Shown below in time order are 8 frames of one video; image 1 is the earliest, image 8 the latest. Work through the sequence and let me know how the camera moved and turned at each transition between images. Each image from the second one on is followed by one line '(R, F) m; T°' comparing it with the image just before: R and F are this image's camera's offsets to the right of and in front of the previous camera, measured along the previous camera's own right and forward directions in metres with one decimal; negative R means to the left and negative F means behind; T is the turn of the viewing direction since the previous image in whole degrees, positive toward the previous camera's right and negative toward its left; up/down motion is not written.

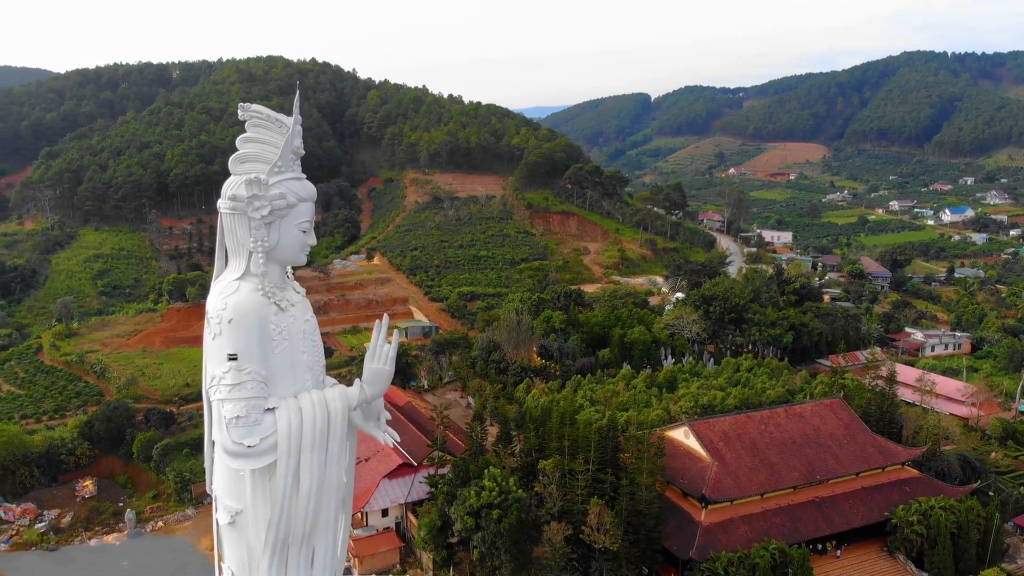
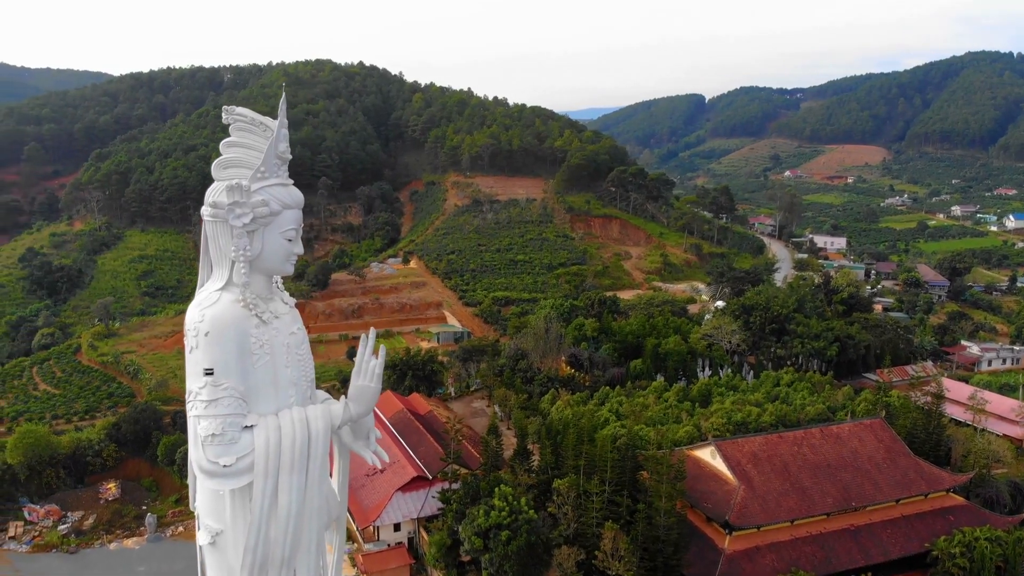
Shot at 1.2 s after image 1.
(+0.7, +0.6) m; -4°
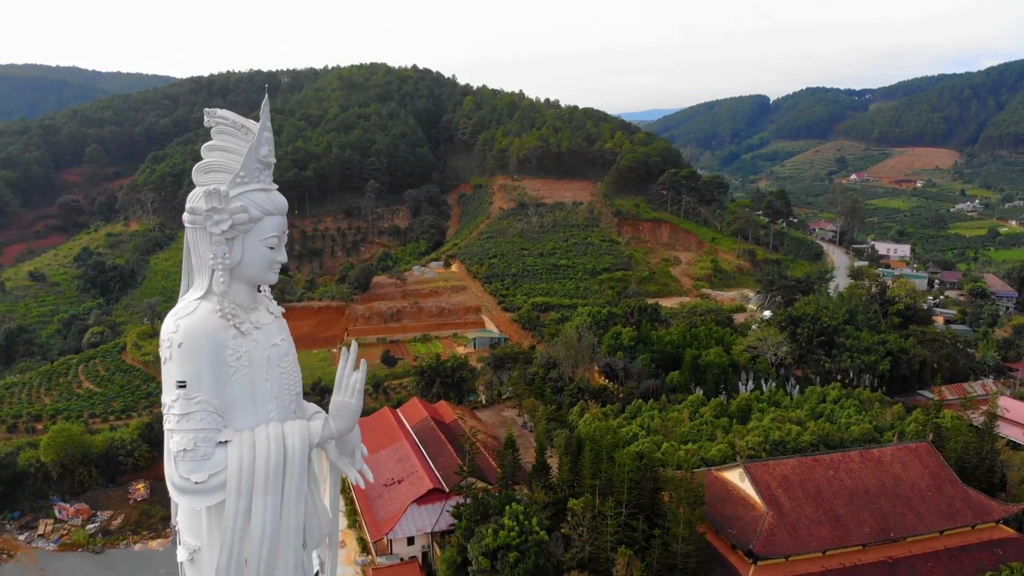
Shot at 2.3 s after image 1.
(+0.8, +0.6) m; -4°
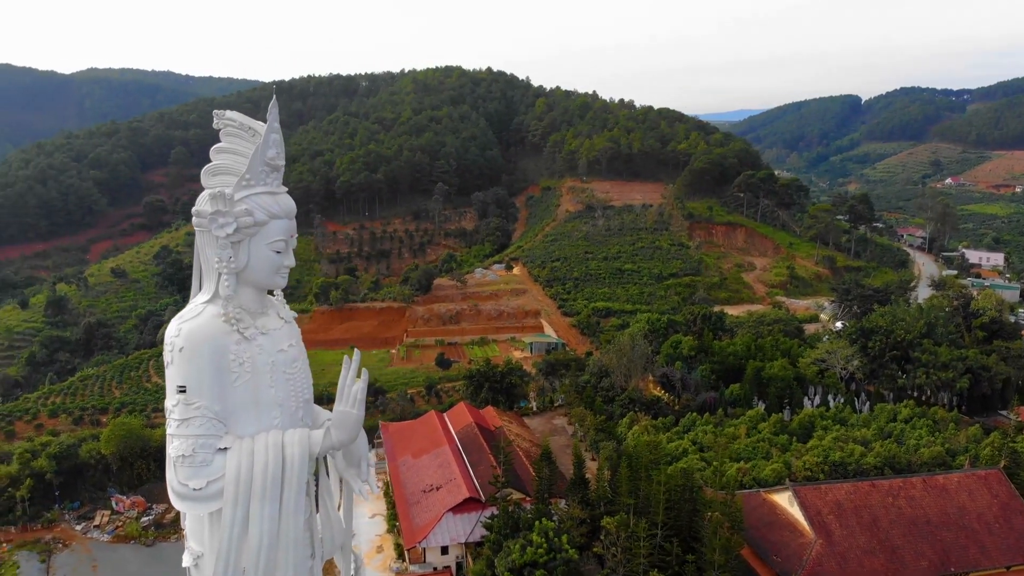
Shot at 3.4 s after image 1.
(+0.7, +0.5) m; -6°
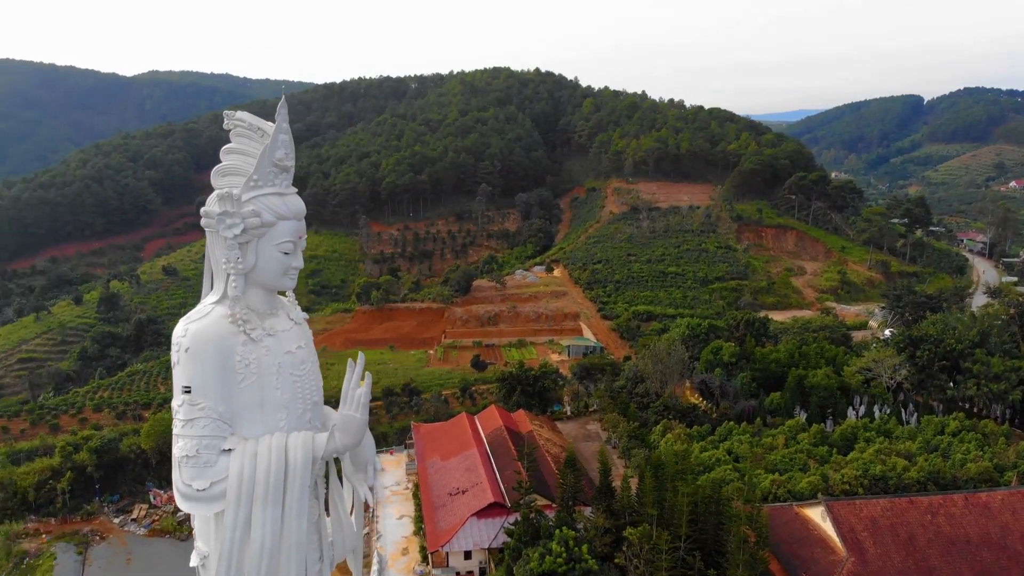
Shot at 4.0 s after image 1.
(+0.5, +0.2) m; -4°
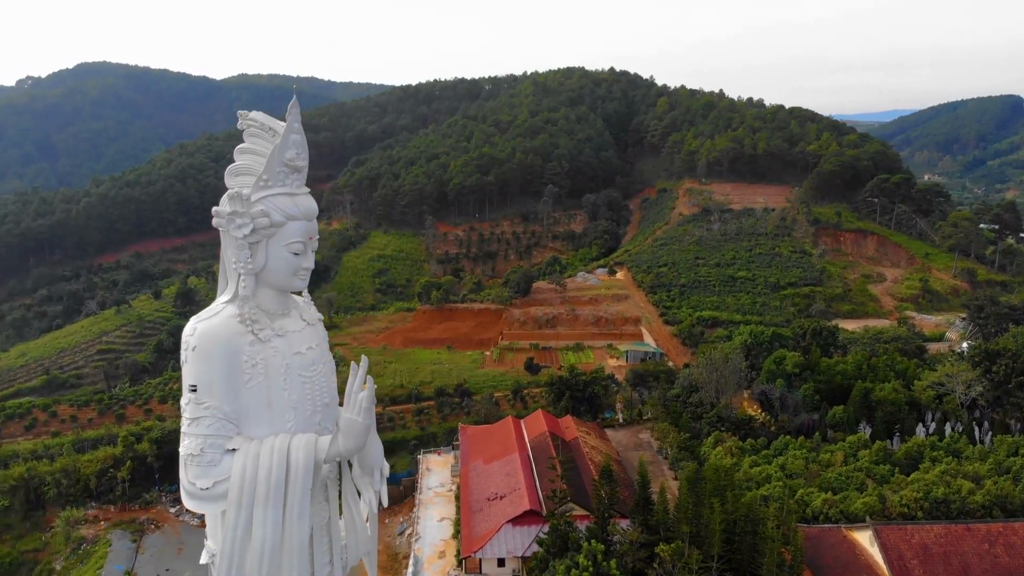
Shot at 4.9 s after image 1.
(+0.7, +0.3) m; -6°
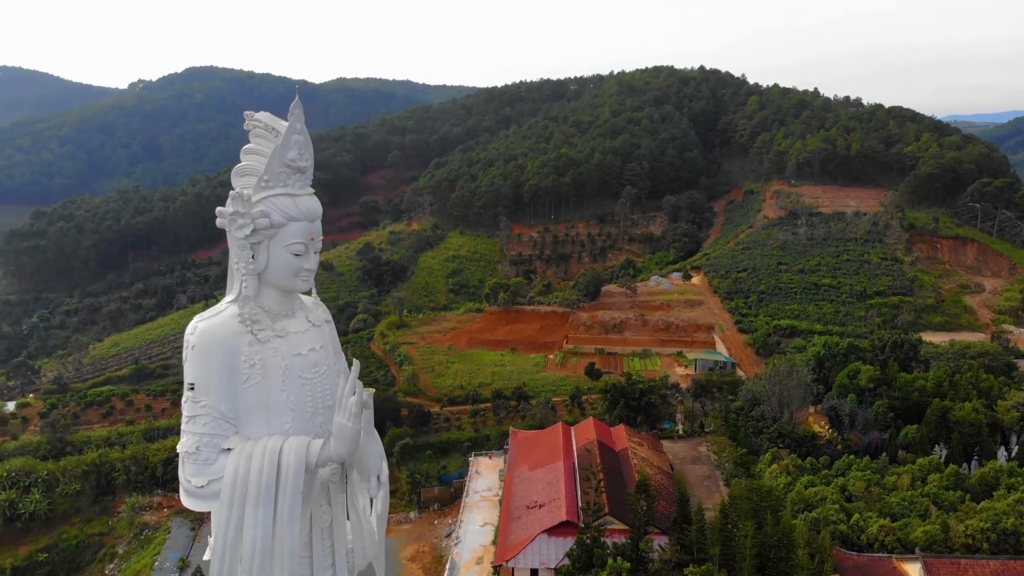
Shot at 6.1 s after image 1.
(+1.0, +0.4) m; -7°
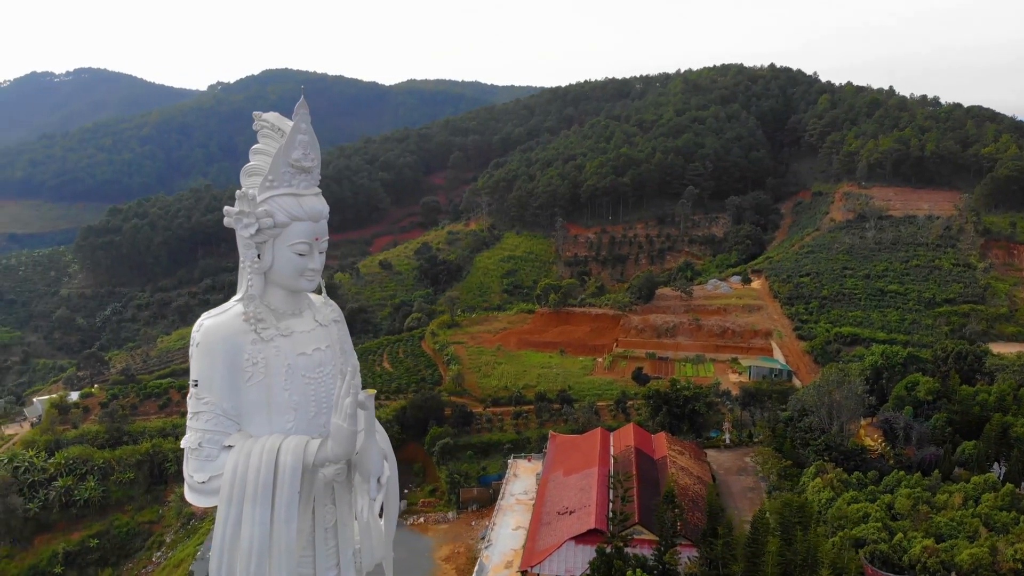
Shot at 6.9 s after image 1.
(+0.7, +0.2) m; -5°
